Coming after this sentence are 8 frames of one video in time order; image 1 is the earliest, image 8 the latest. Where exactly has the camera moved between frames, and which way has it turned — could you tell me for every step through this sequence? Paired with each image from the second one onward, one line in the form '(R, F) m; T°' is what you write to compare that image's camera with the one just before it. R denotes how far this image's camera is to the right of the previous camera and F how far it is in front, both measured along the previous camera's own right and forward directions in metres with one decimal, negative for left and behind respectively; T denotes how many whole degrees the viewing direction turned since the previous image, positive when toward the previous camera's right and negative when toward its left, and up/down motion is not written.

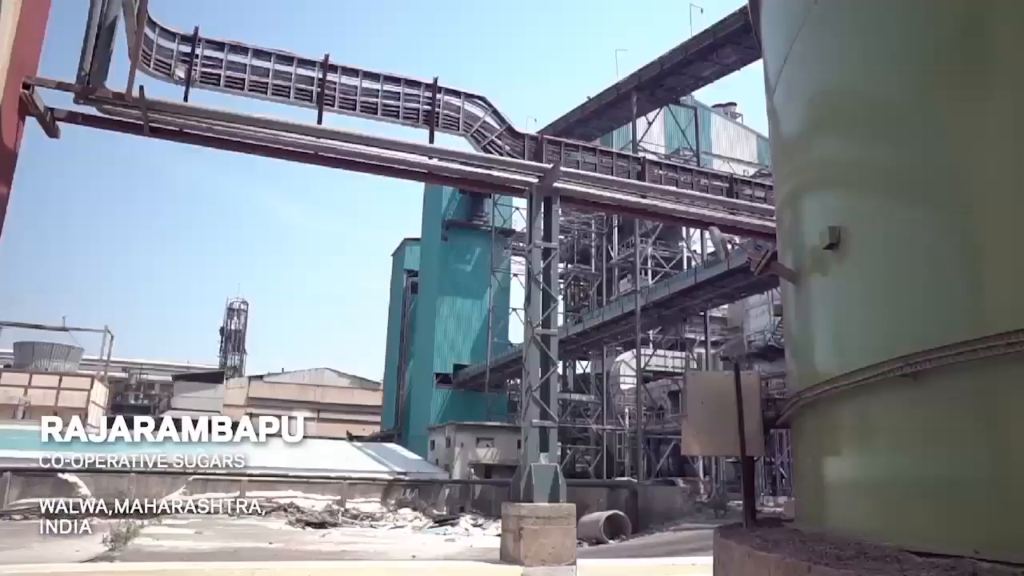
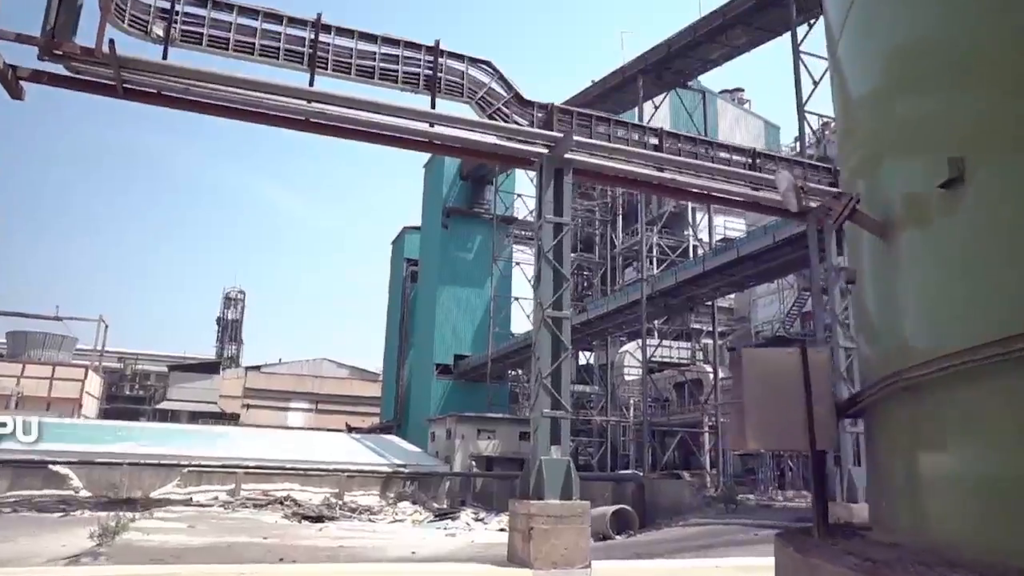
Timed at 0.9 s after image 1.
(-0.1, +0.6) m; 0°
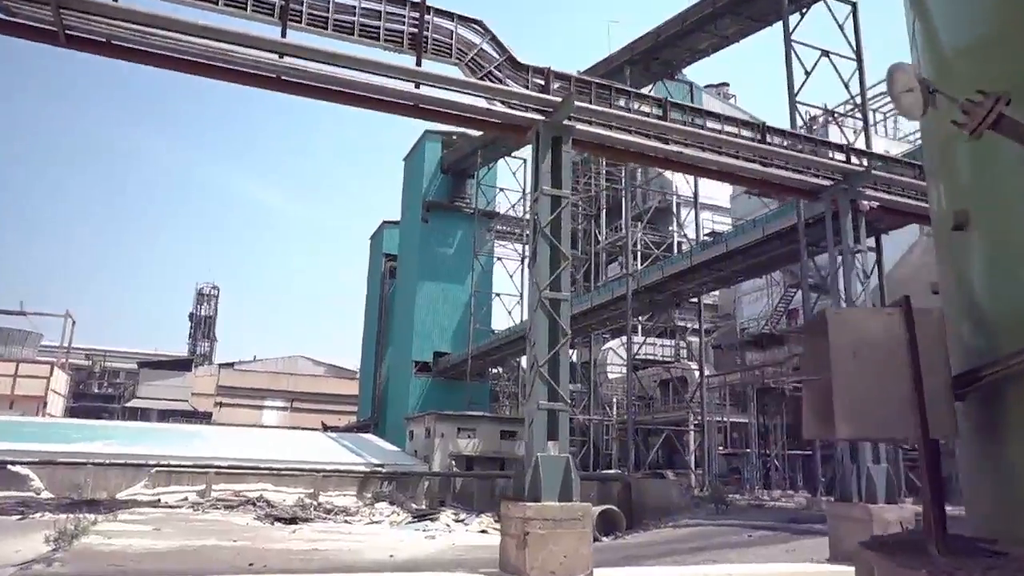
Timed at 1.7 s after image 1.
(-0.1, +0.6) m; +2°
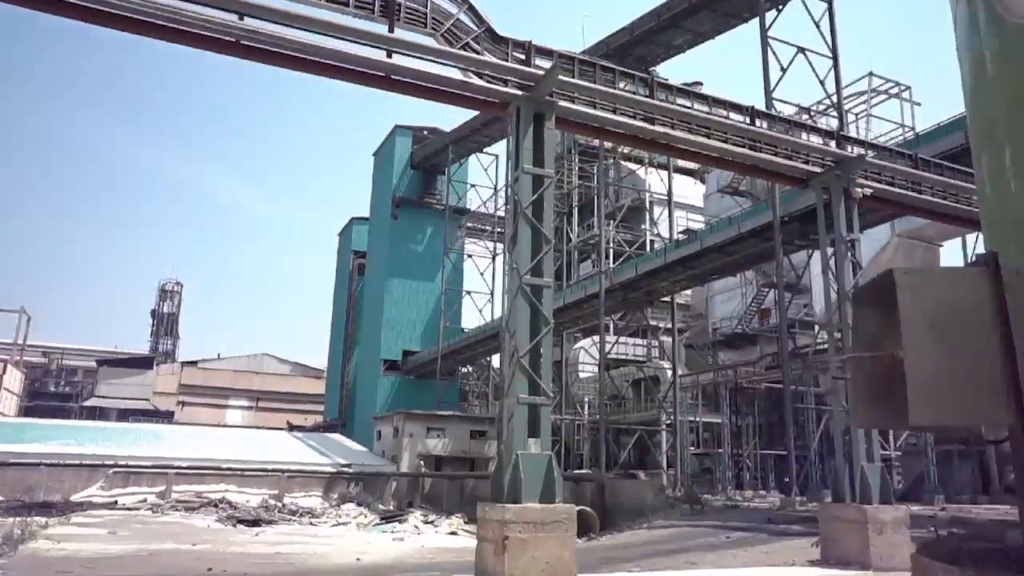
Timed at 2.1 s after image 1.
(-0.1, +0.4) m; +2°
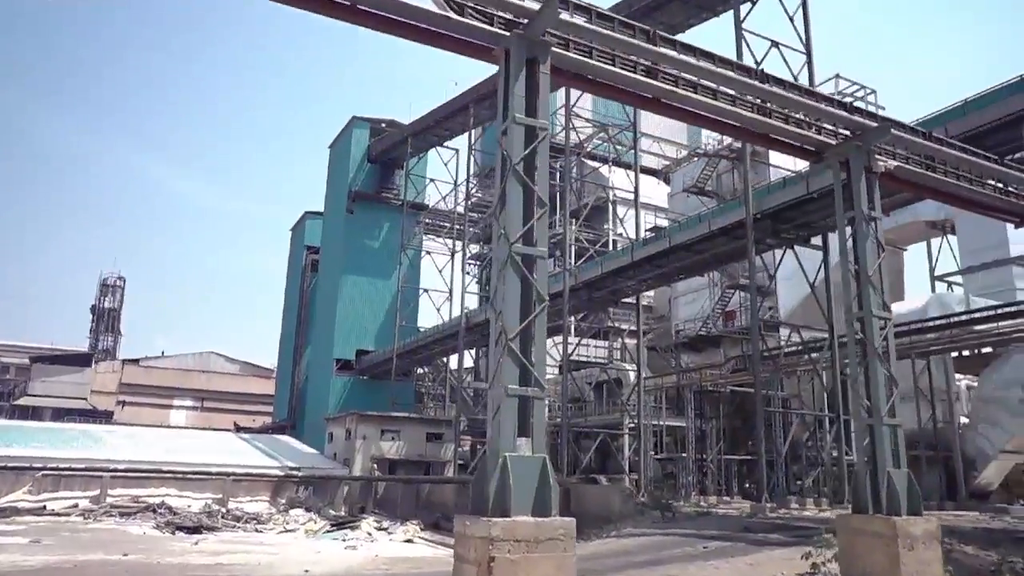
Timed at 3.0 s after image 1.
(-0.2, +0.8) m; +3°
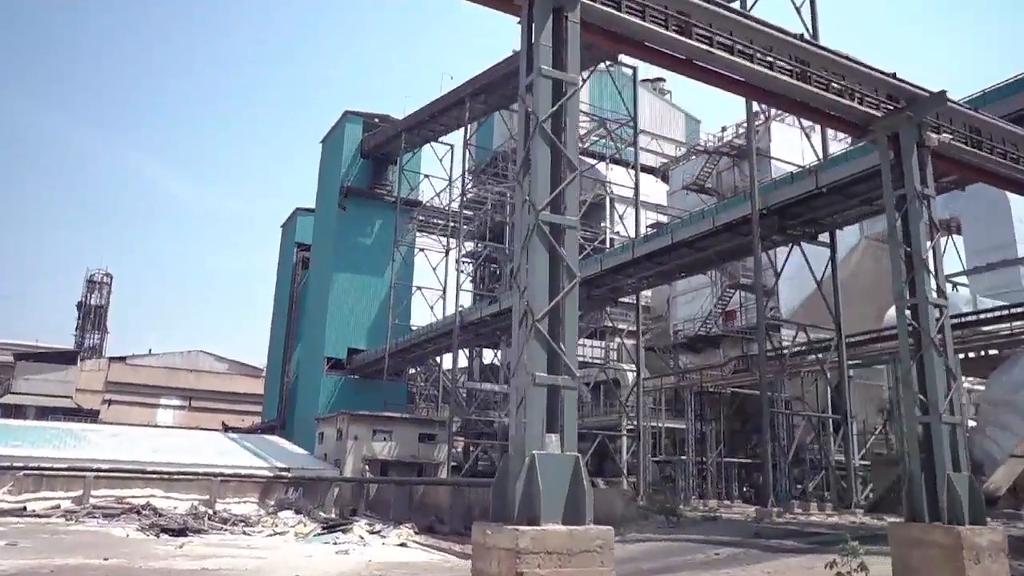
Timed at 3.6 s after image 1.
(-0.2, +0.5) m; +1°
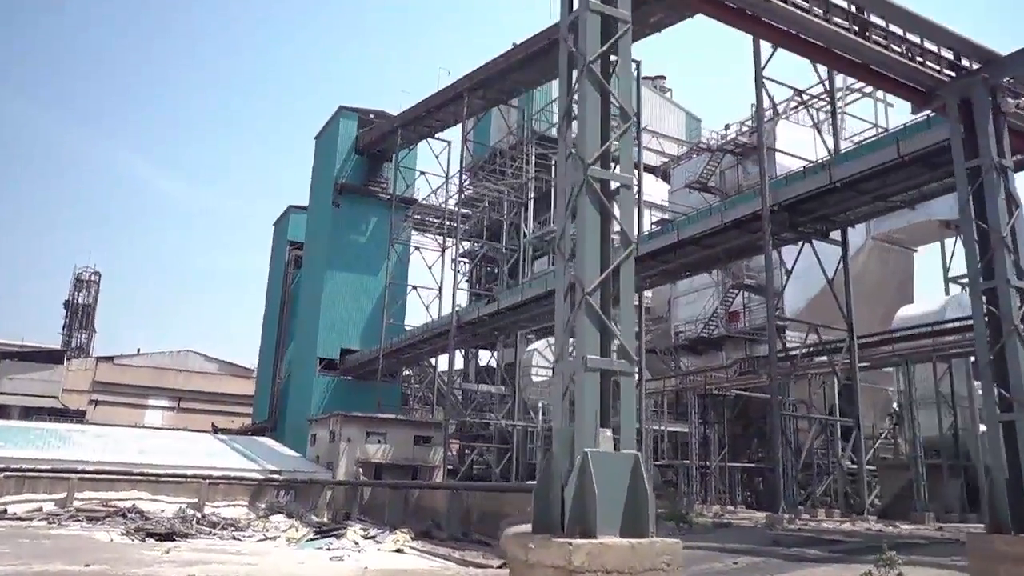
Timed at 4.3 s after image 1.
(-0.2, +0.6) m; +1°
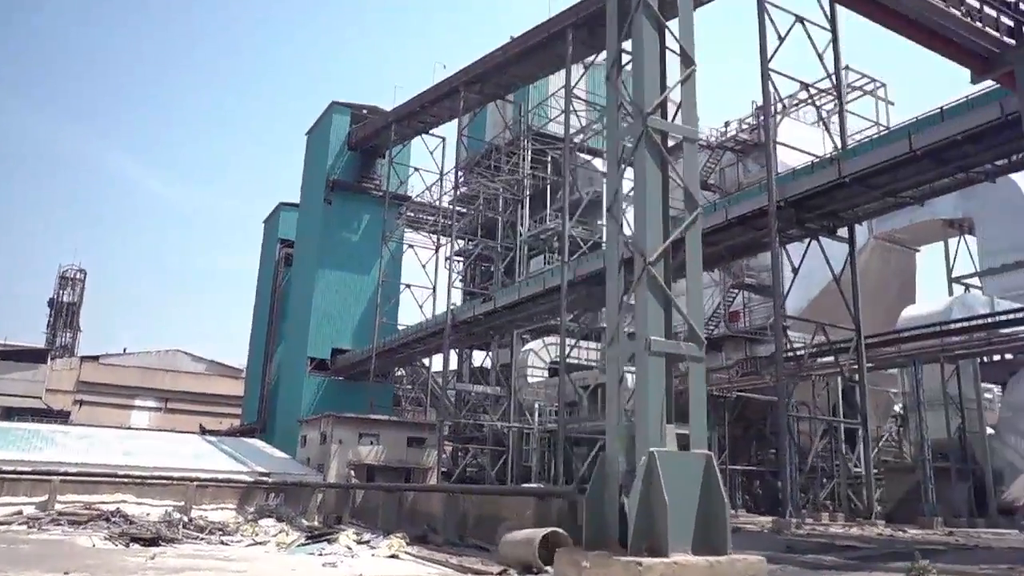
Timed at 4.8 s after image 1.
(-0.2, +0.5) m; +1°
